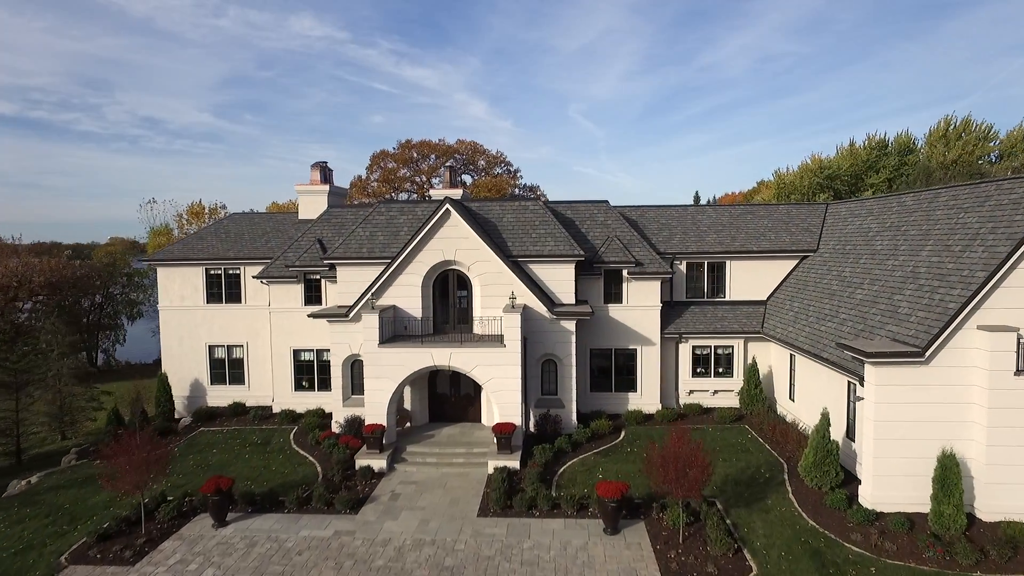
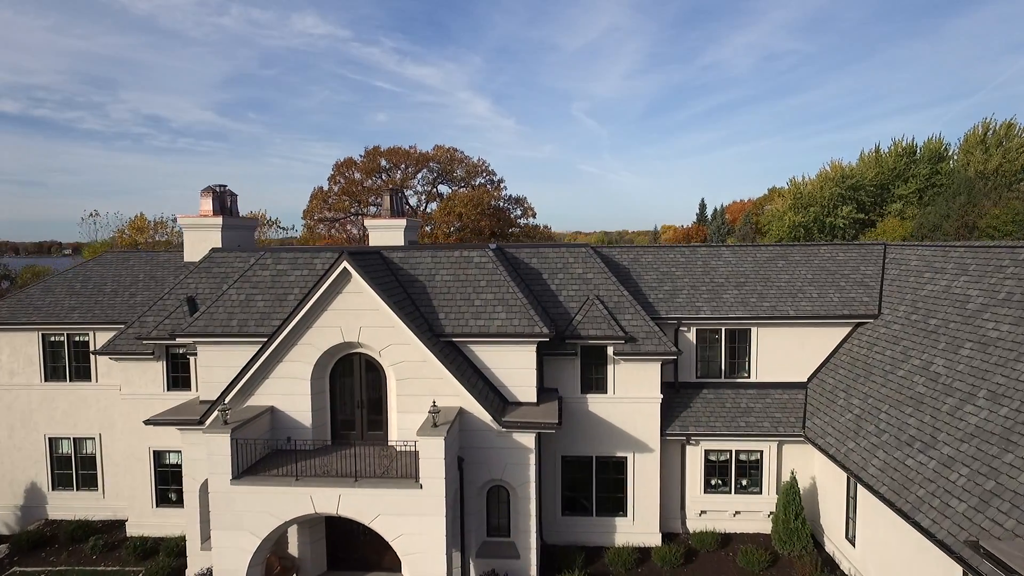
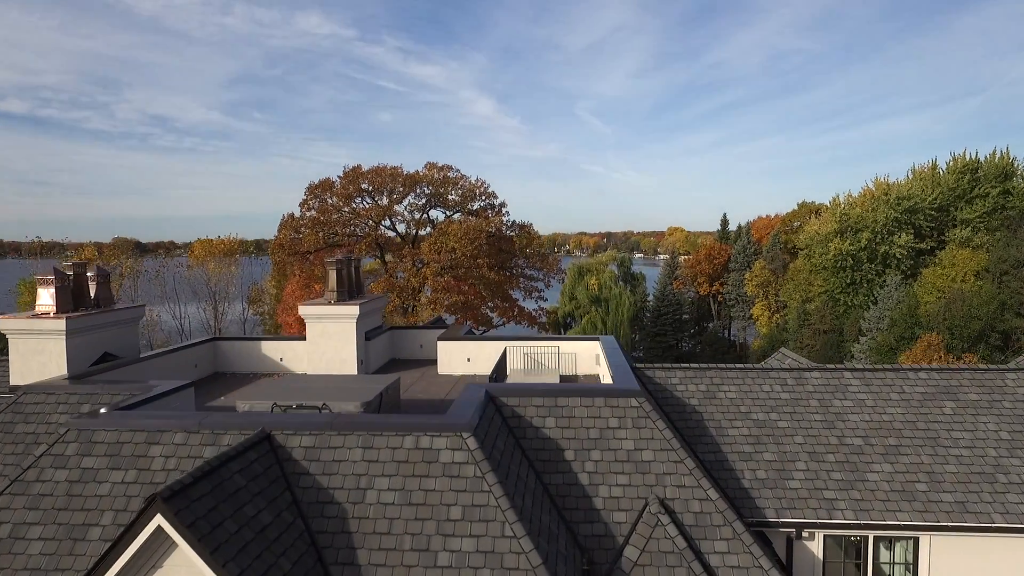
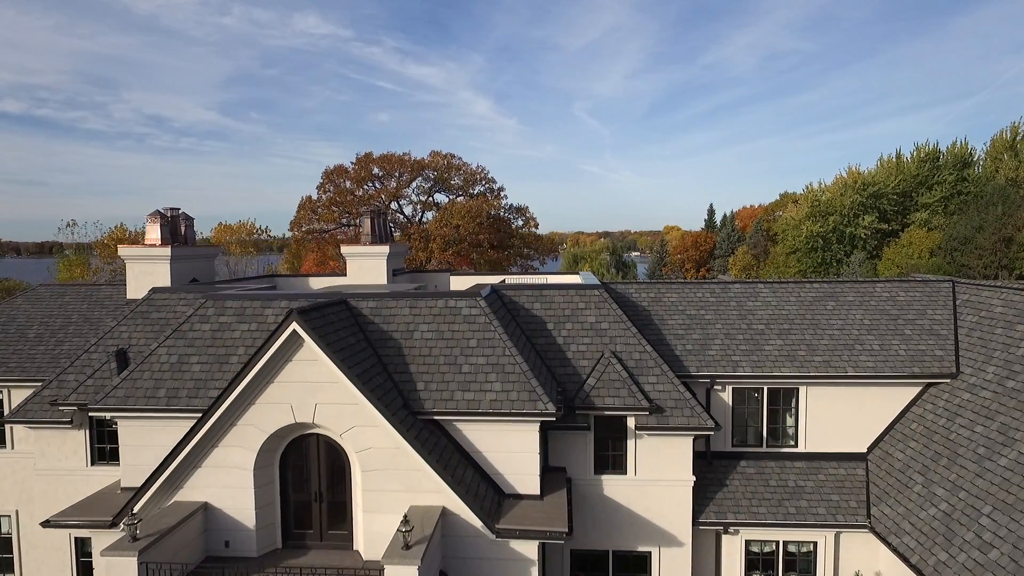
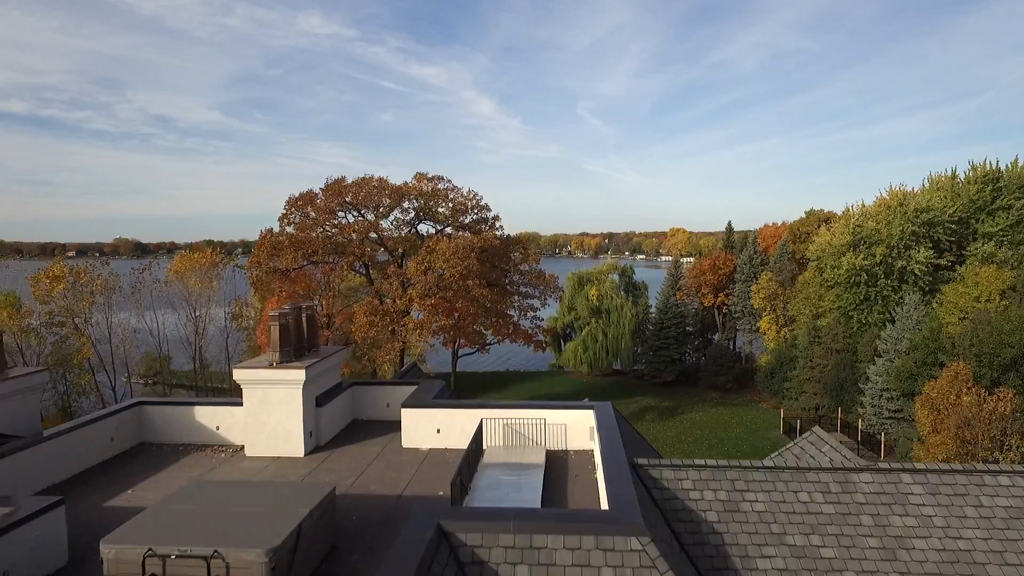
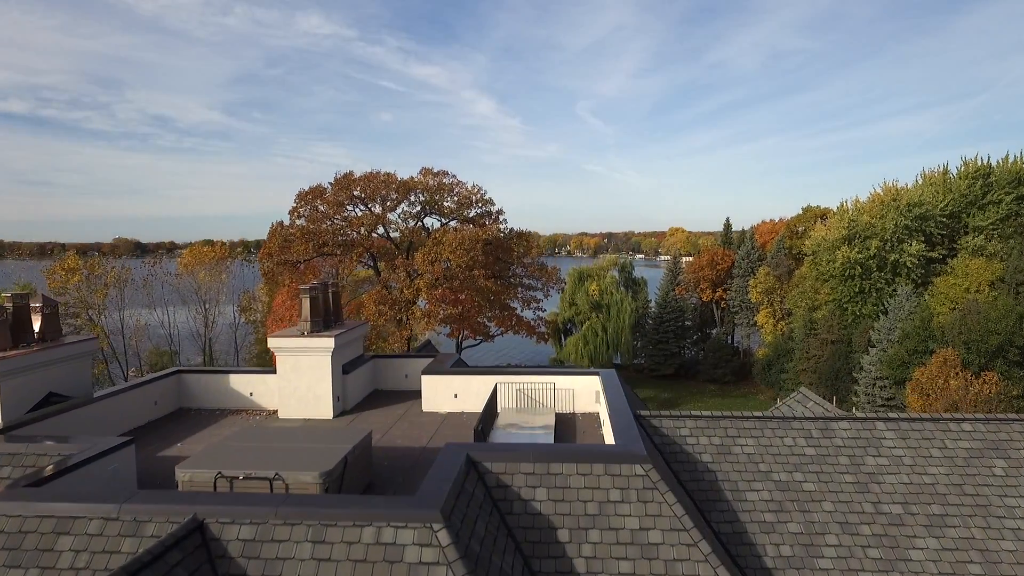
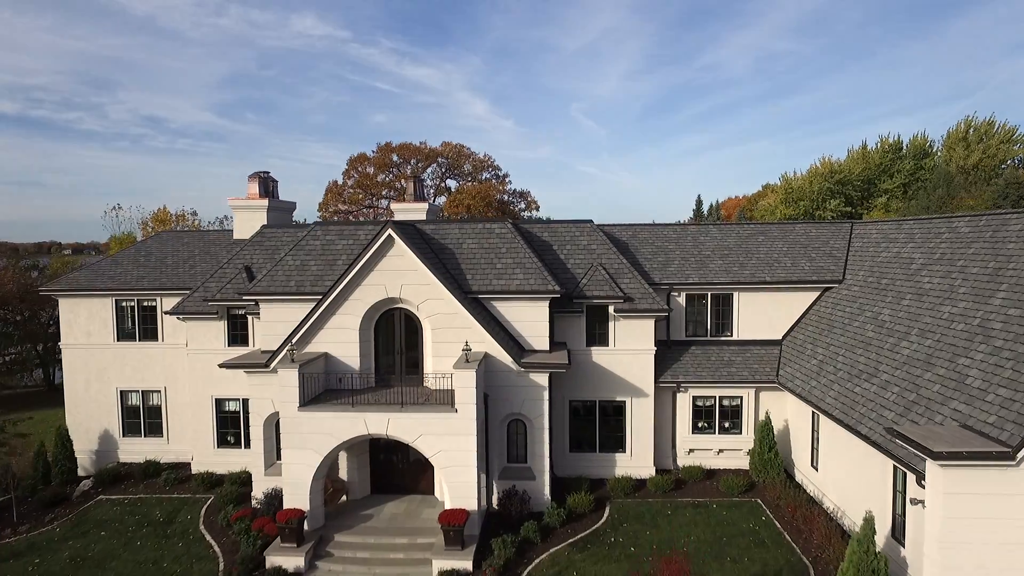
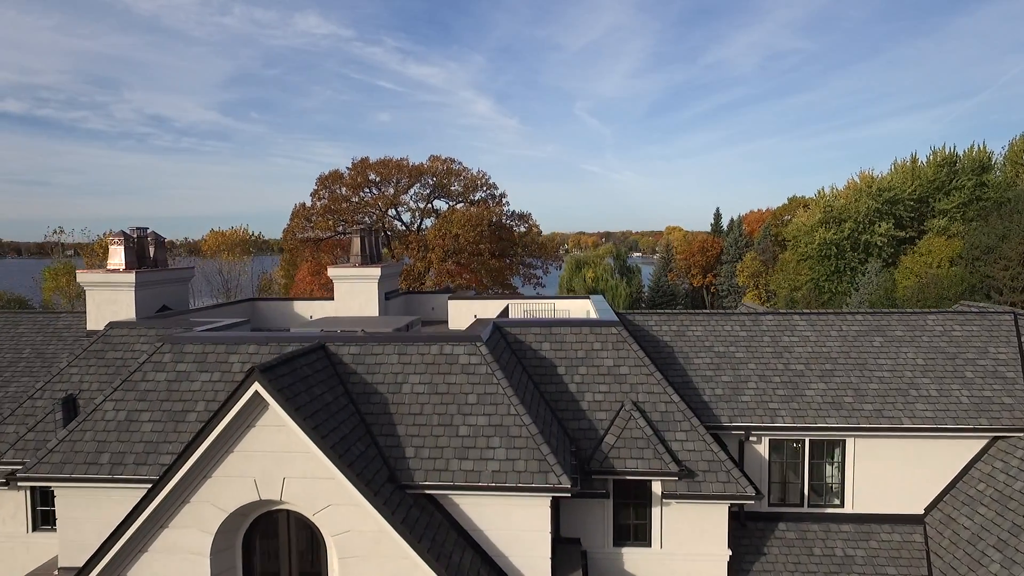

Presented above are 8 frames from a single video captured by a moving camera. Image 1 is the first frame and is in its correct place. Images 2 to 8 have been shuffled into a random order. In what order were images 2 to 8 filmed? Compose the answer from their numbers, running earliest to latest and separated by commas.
7, 2, 4, 8, 3, 6, 5
